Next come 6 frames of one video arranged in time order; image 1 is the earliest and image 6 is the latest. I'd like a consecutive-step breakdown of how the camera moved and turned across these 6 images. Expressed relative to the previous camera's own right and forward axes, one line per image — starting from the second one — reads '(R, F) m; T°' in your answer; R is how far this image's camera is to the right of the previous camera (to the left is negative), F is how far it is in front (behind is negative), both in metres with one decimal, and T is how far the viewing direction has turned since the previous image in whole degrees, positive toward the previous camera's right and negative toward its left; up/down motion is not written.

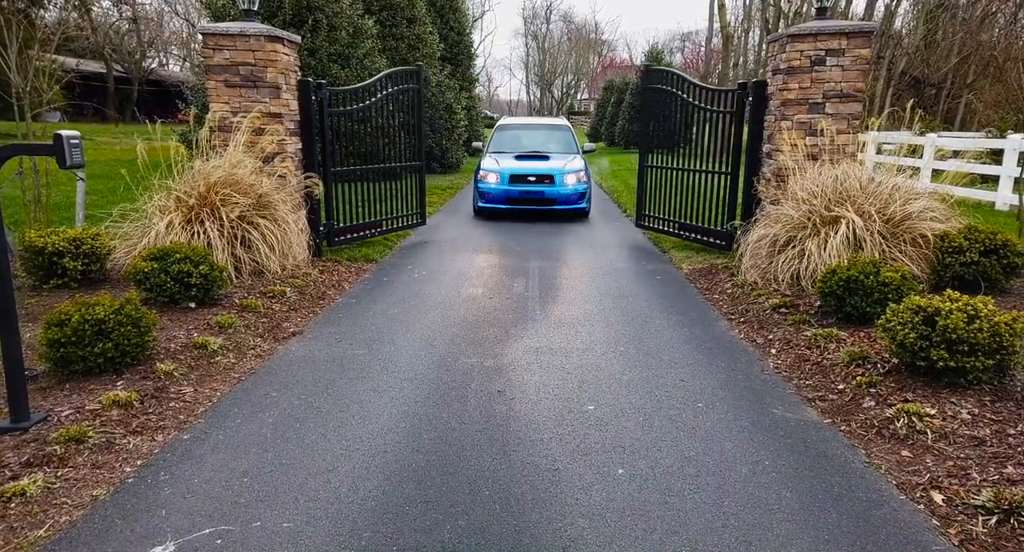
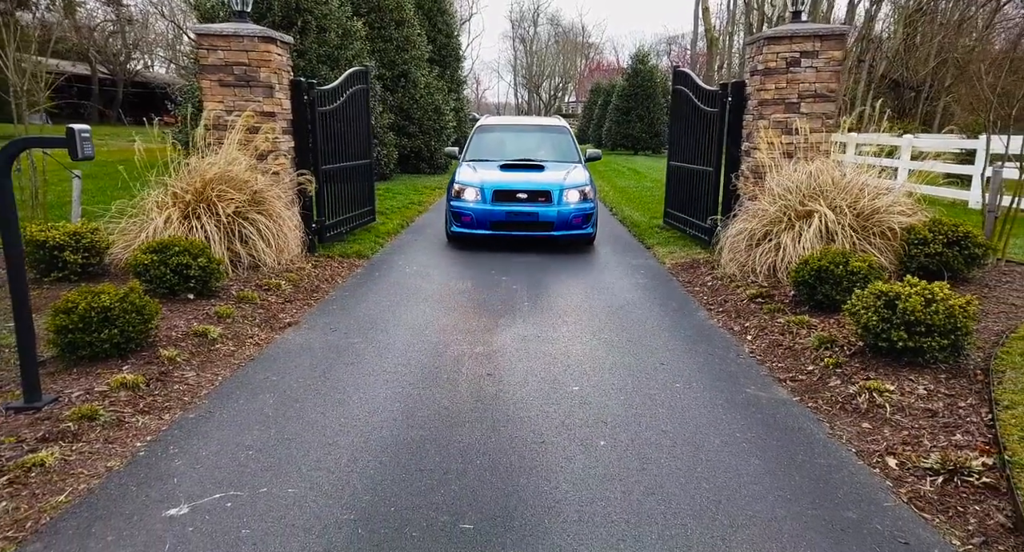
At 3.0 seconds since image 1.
(0.0, -0.2) m; +1°
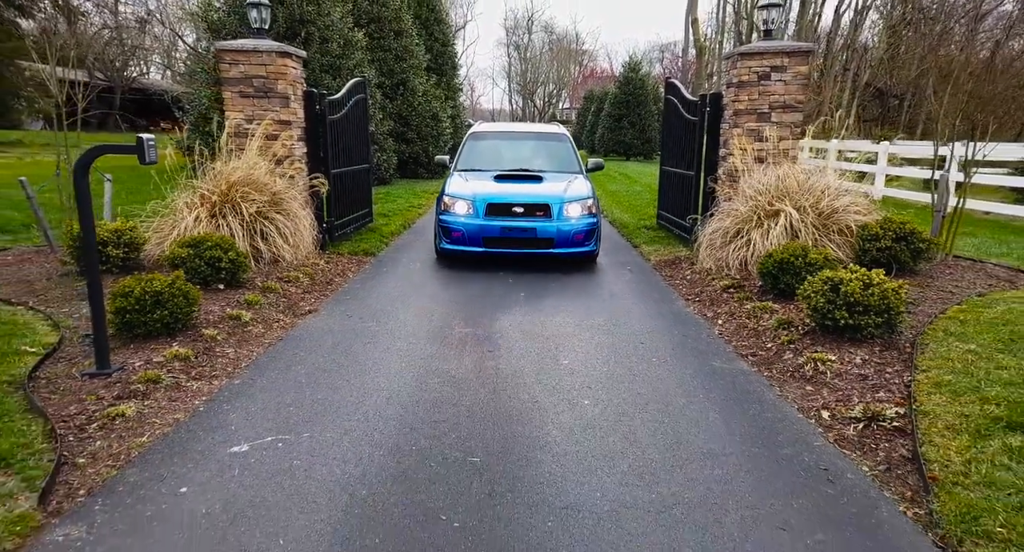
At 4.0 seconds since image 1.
(0.0, -0.6) m; 0°
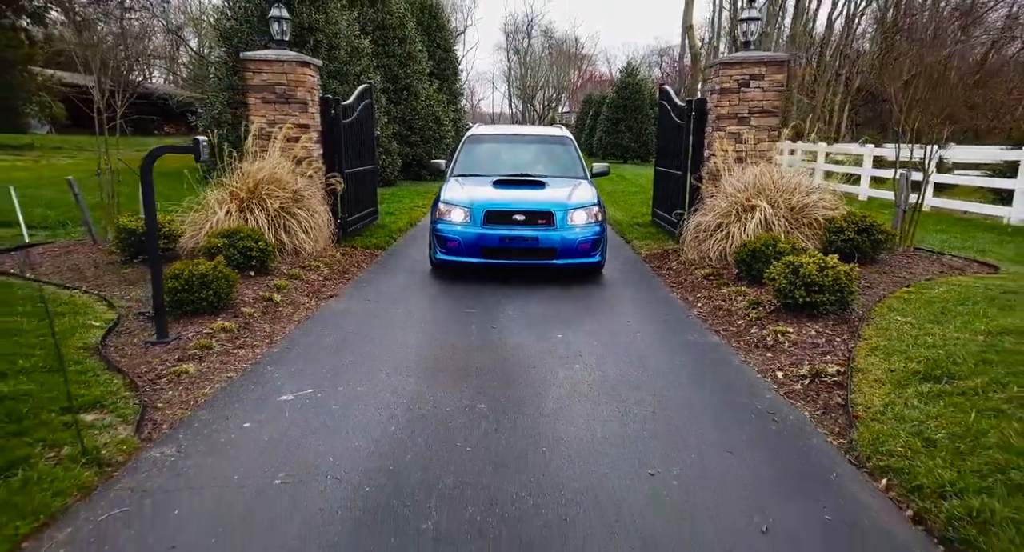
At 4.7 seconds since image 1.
(0.0, -0.6) m; 0°
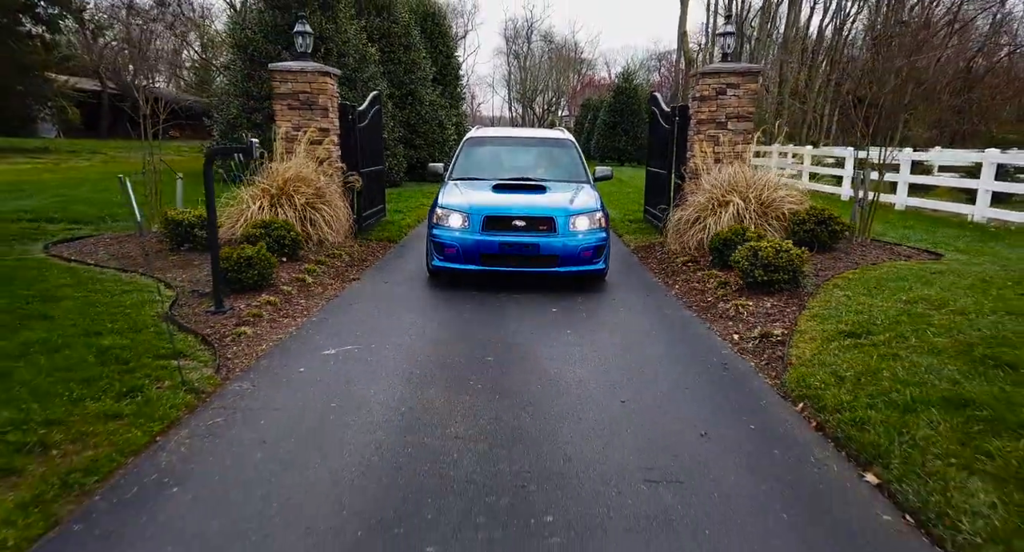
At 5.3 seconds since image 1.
(0.0, -0.8) m; 0°
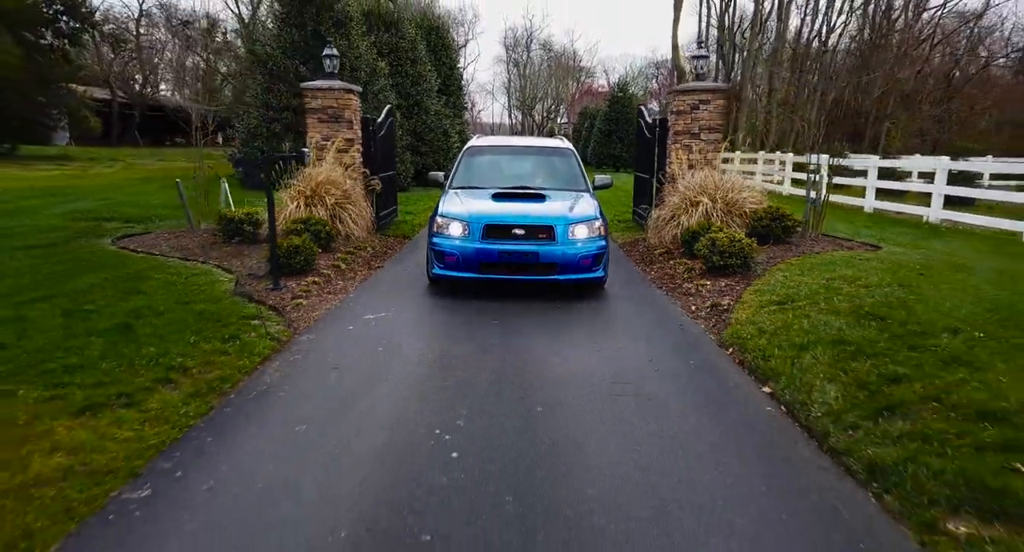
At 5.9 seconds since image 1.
(0.0, -1.2) m; 0°
